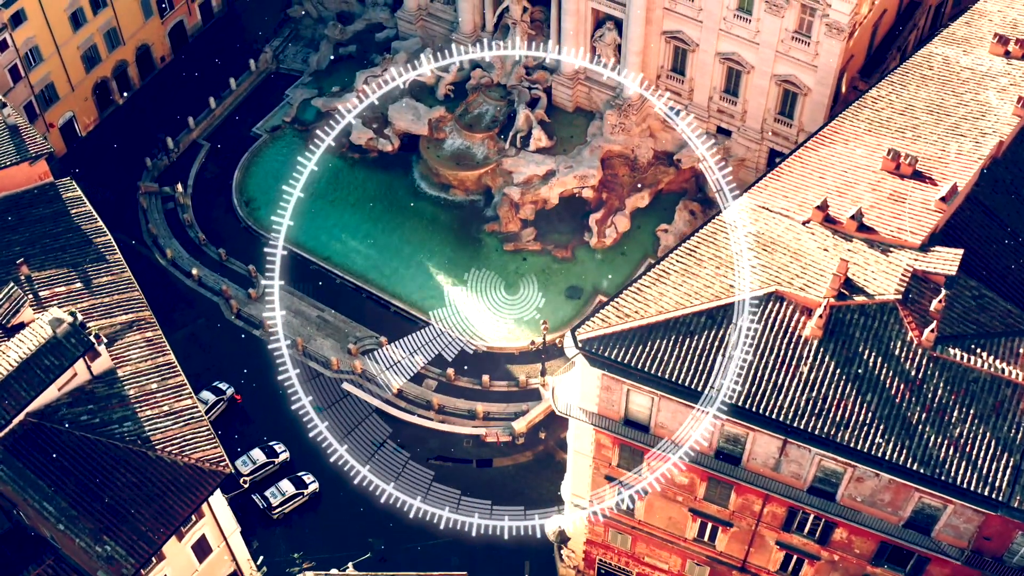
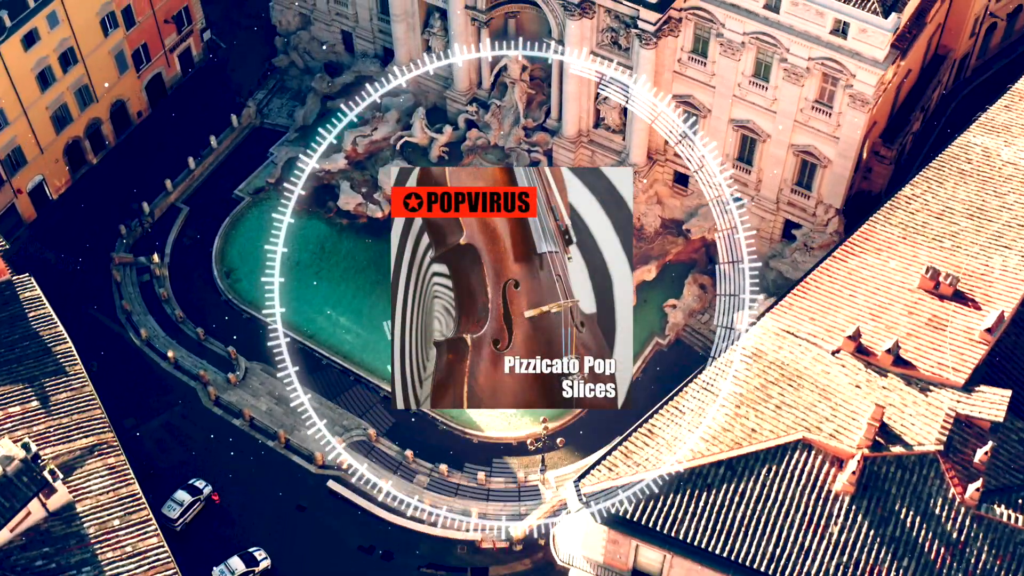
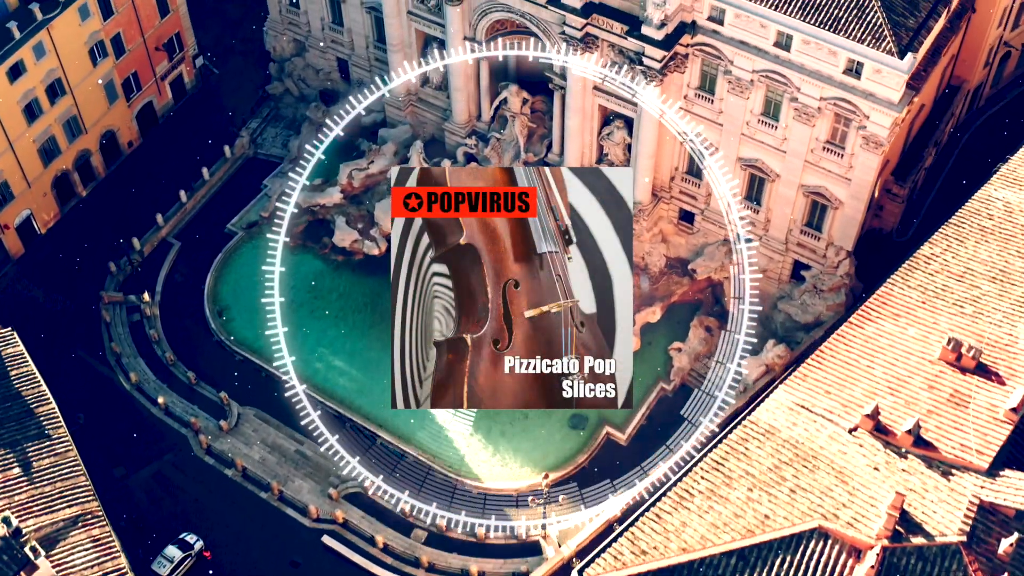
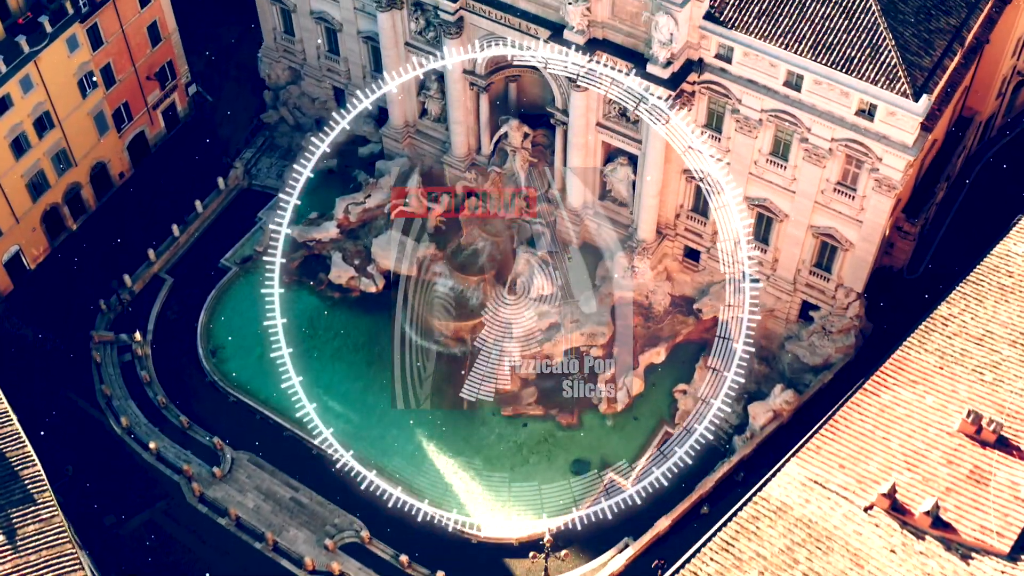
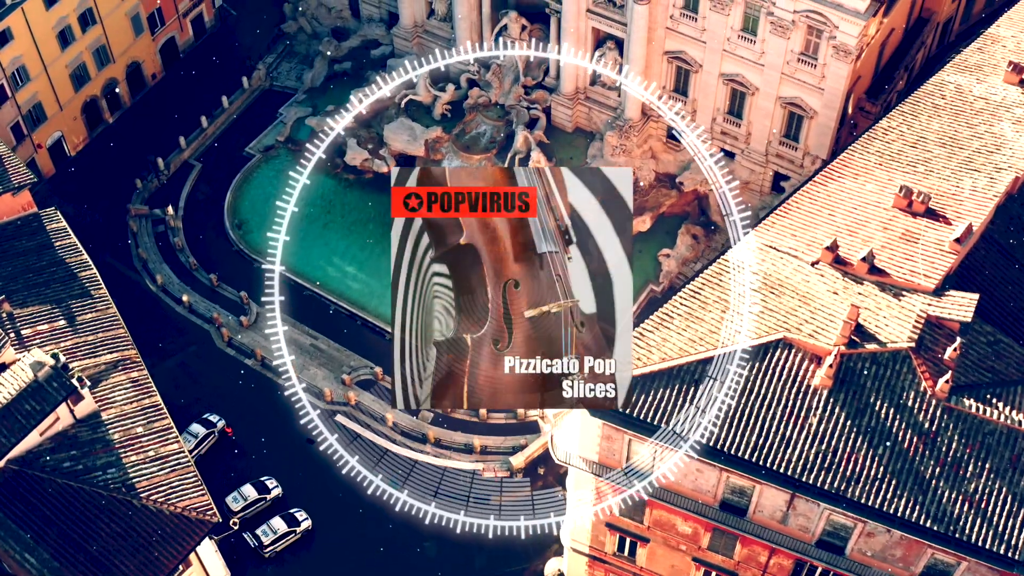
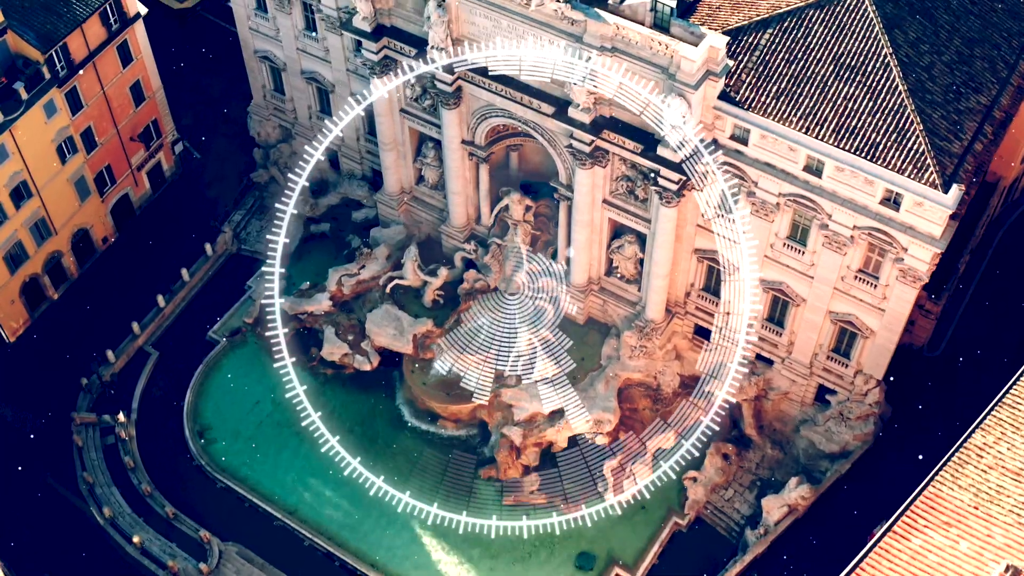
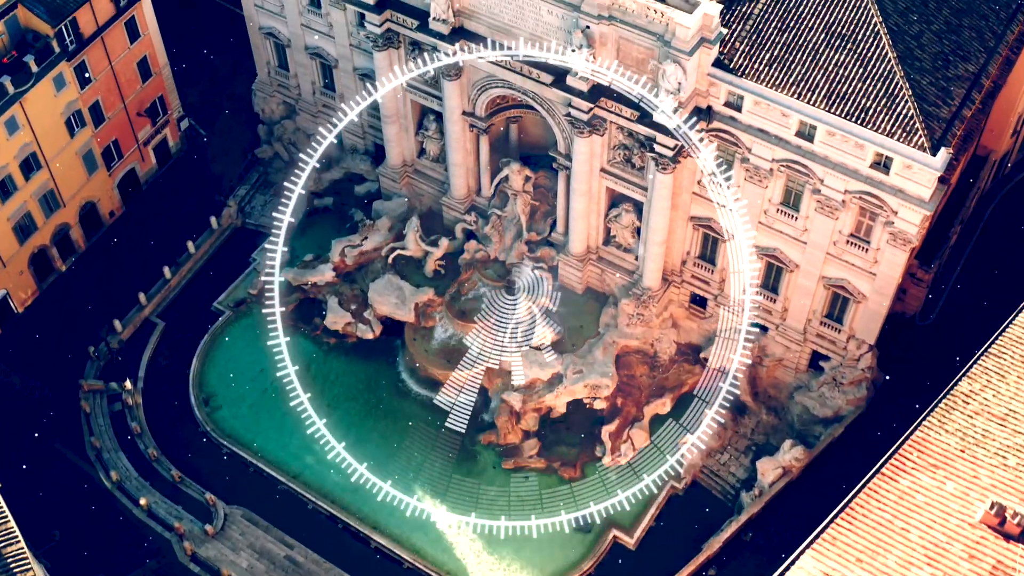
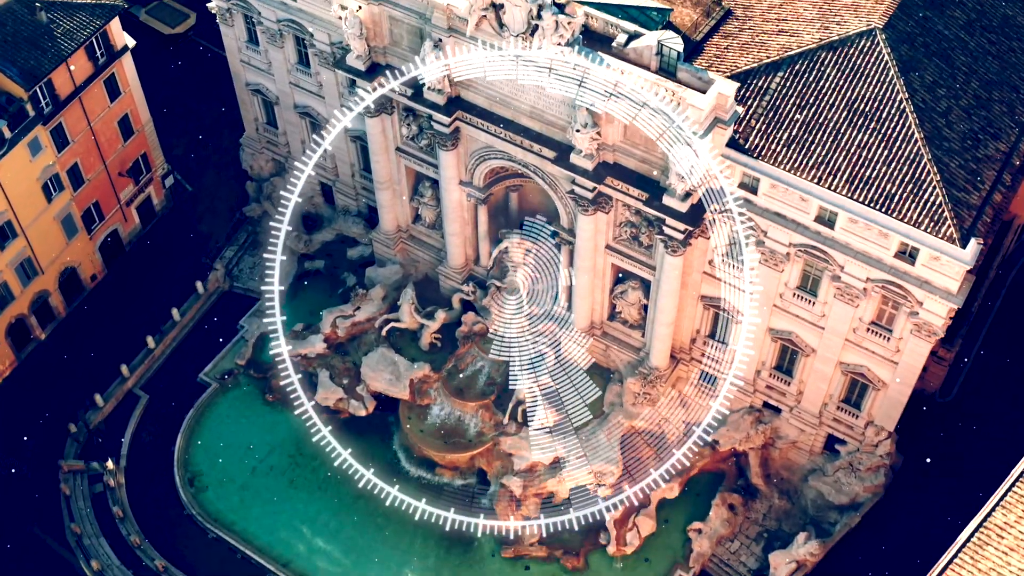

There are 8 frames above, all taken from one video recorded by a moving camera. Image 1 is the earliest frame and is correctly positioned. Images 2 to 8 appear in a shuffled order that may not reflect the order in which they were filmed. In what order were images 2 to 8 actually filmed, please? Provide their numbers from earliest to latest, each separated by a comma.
5, 2, 3, 4, 7, 6, 8
